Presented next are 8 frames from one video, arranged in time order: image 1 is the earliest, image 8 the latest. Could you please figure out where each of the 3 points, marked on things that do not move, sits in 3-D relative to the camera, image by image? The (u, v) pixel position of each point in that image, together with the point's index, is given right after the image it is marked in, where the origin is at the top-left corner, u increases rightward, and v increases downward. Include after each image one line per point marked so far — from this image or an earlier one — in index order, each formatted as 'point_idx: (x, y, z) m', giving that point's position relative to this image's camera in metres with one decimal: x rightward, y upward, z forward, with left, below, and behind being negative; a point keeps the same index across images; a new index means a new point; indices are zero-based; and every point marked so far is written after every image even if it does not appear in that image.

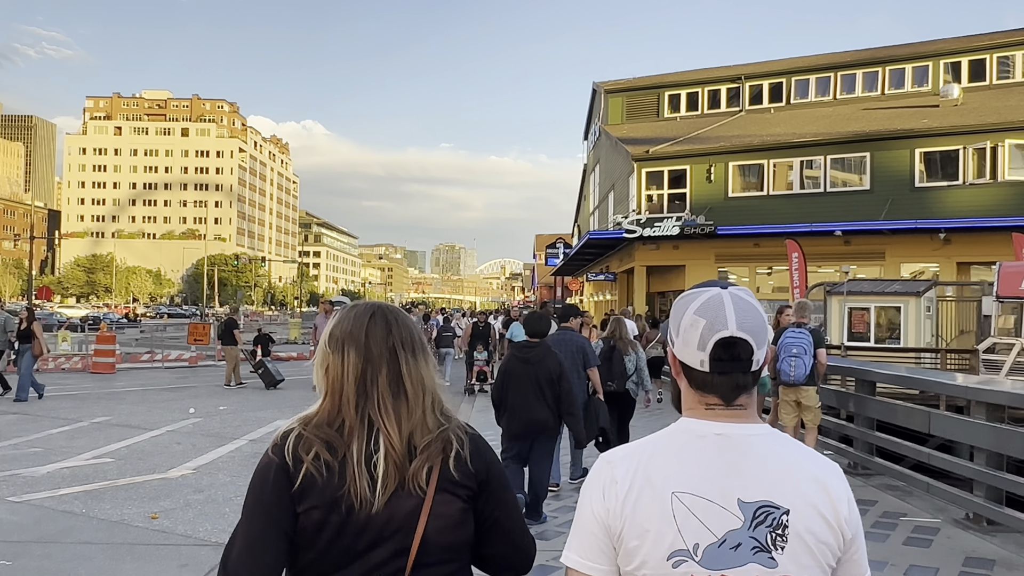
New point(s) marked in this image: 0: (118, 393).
0: (-6.6, -1.8, +15.7) m
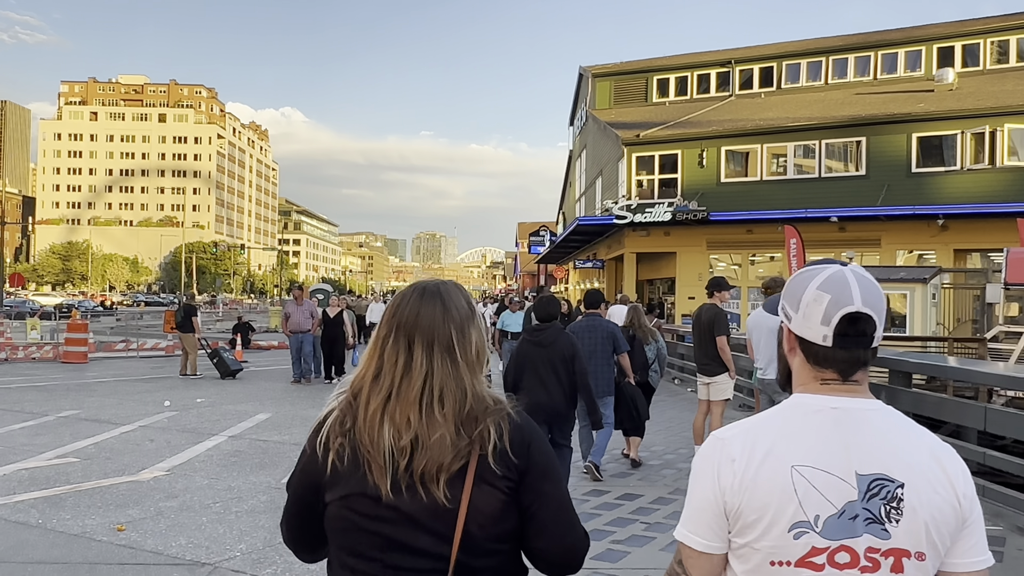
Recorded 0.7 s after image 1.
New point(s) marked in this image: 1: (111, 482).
0: (-6.7, -1.5, +14.8) m
1: (-3.0, -1.4, +6.9) m
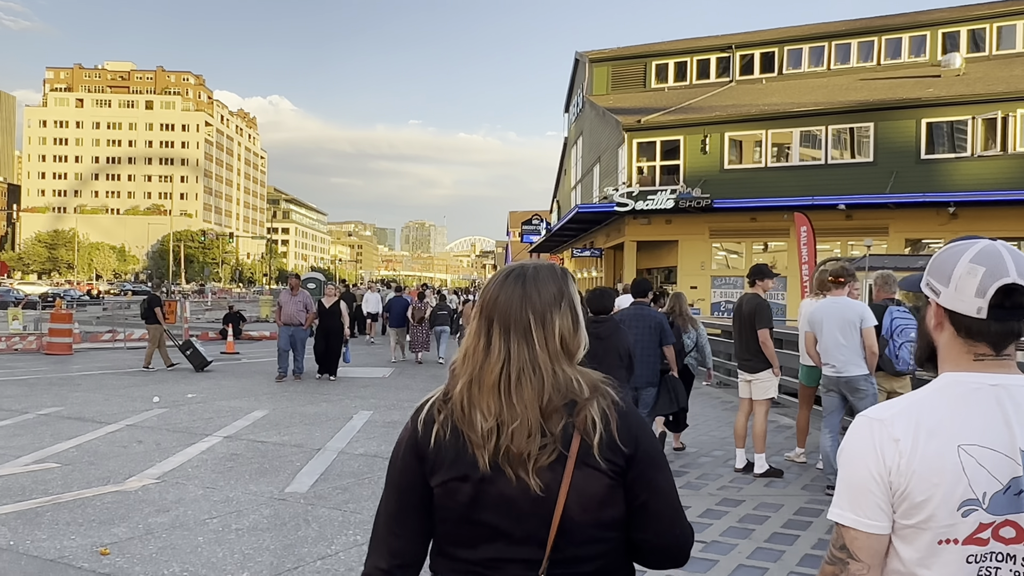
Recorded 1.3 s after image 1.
0: (-6.6, -1.4, +14.0) m
1: (-2.8, -1.4, +6.2) m
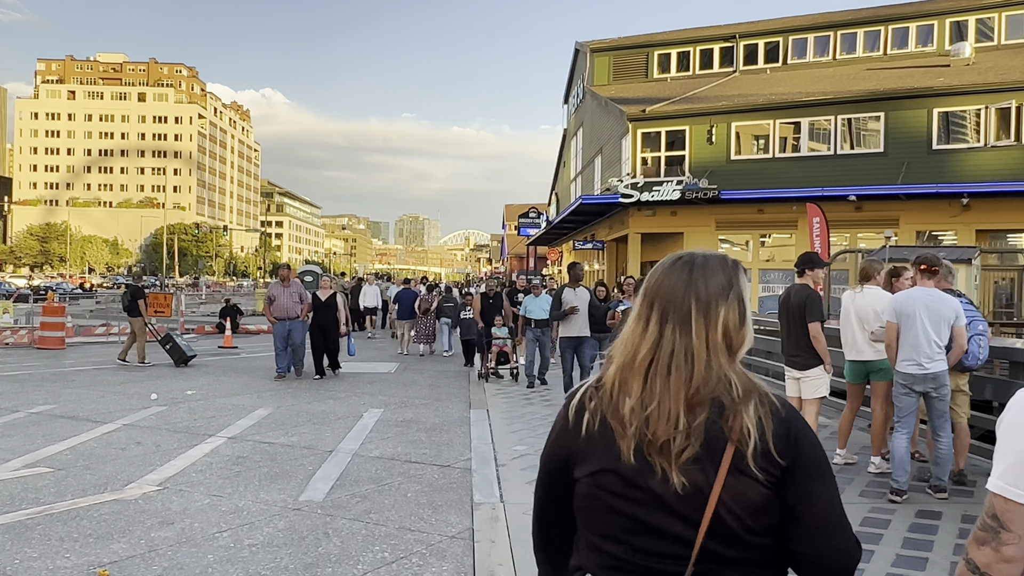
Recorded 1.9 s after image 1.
0: (-6.4, -1.2, +13.5) m
1: (-2.5, -1.3, +5.6) m
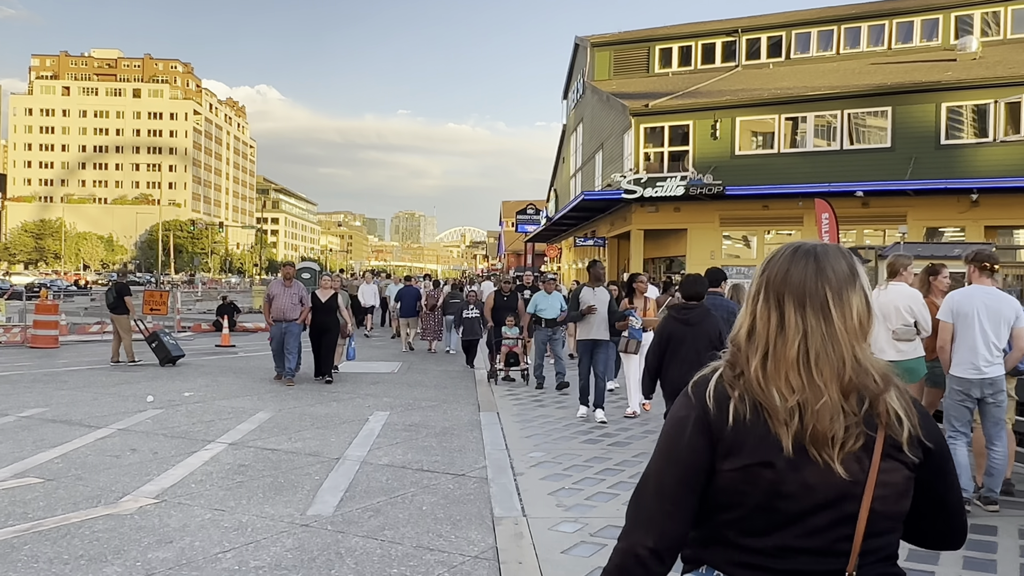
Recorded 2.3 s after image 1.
0: (-6.3, -1.2, +13.0) m
1: (-2.4, -1.3, +5.2) m
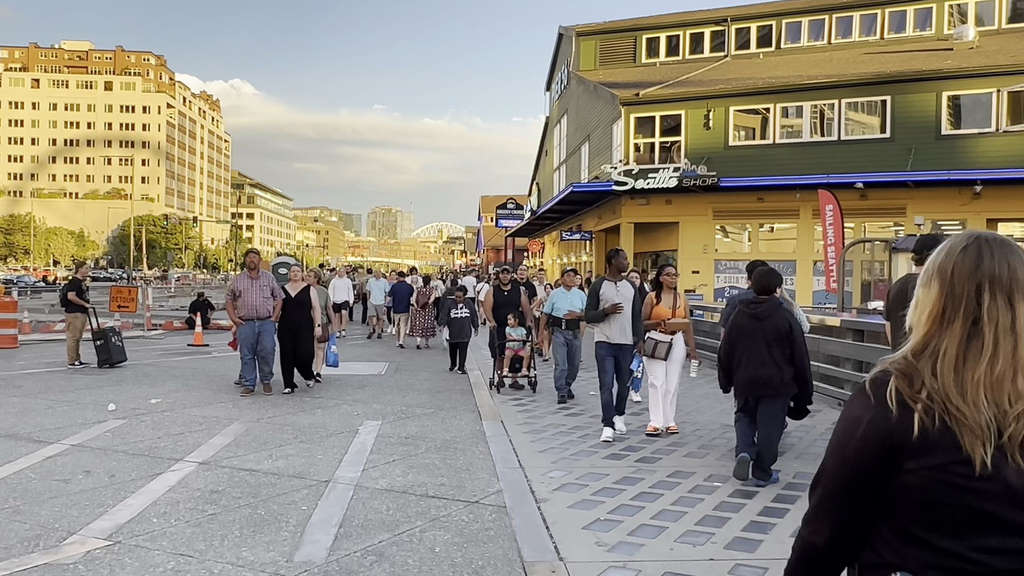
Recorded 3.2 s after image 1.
0: (-6.4, -1.2, +11.9) m
1: (-2.2, -1.3, +4.2) m
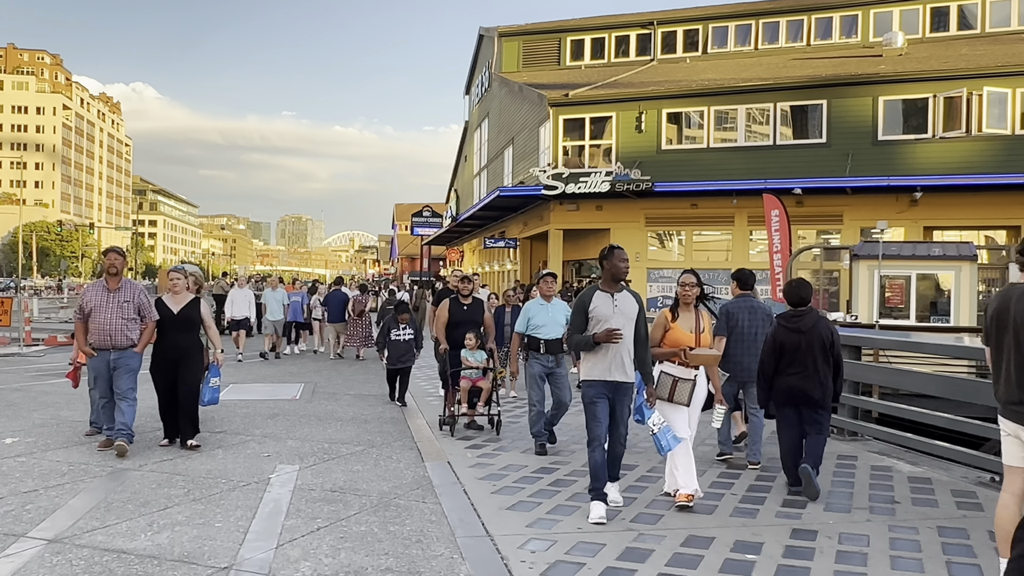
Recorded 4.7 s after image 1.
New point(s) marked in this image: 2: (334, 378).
0: (-7.0, -1.3, +9.7) m
1: (-2.2, -1.3, +2.4) m
2: (-2.5, -1.3, +13.4) m
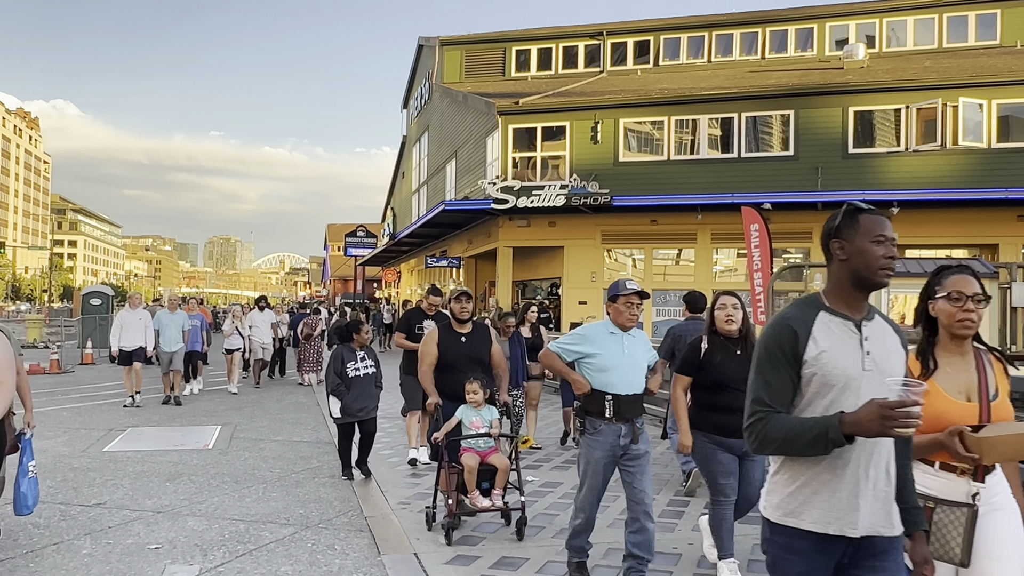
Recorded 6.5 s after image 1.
0: (-7.2, -1.4, +7.1) m
1: (-1.9, -1.3, +0.2) m
2: (-3.0, -1.5, +11.1) m
